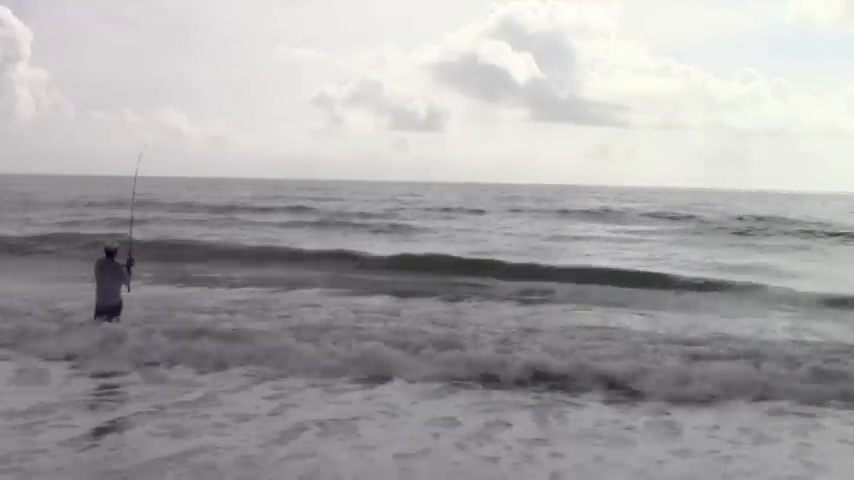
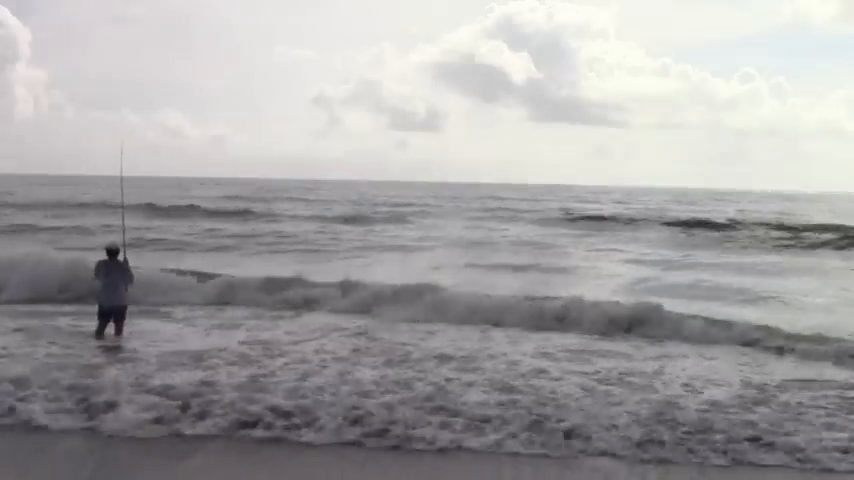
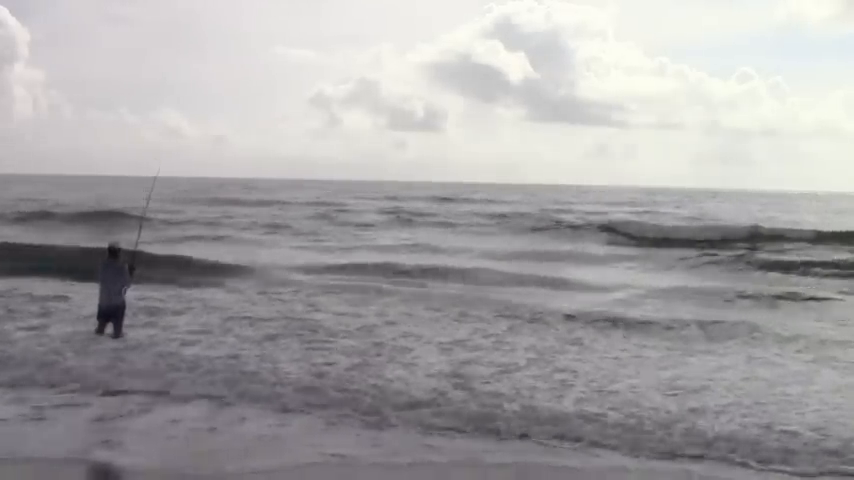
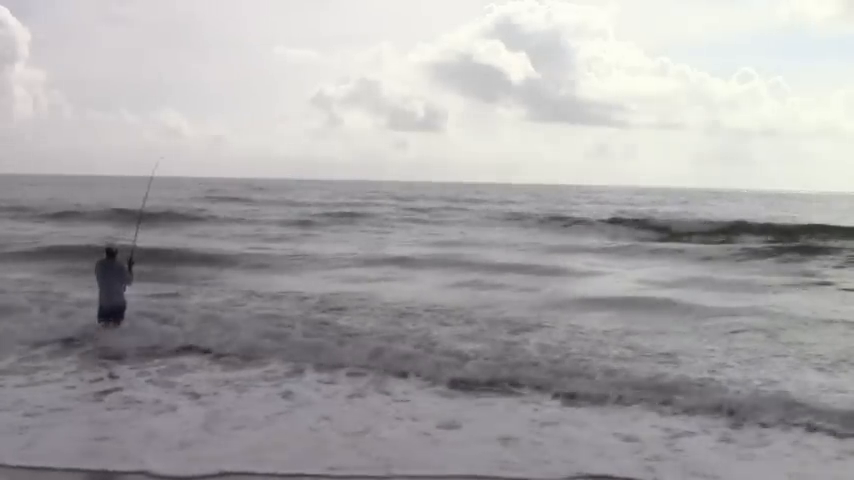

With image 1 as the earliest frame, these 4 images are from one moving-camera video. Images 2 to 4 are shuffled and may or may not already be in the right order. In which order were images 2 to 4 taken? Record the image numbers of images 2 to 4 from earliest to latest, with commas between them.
2, 4, 3
